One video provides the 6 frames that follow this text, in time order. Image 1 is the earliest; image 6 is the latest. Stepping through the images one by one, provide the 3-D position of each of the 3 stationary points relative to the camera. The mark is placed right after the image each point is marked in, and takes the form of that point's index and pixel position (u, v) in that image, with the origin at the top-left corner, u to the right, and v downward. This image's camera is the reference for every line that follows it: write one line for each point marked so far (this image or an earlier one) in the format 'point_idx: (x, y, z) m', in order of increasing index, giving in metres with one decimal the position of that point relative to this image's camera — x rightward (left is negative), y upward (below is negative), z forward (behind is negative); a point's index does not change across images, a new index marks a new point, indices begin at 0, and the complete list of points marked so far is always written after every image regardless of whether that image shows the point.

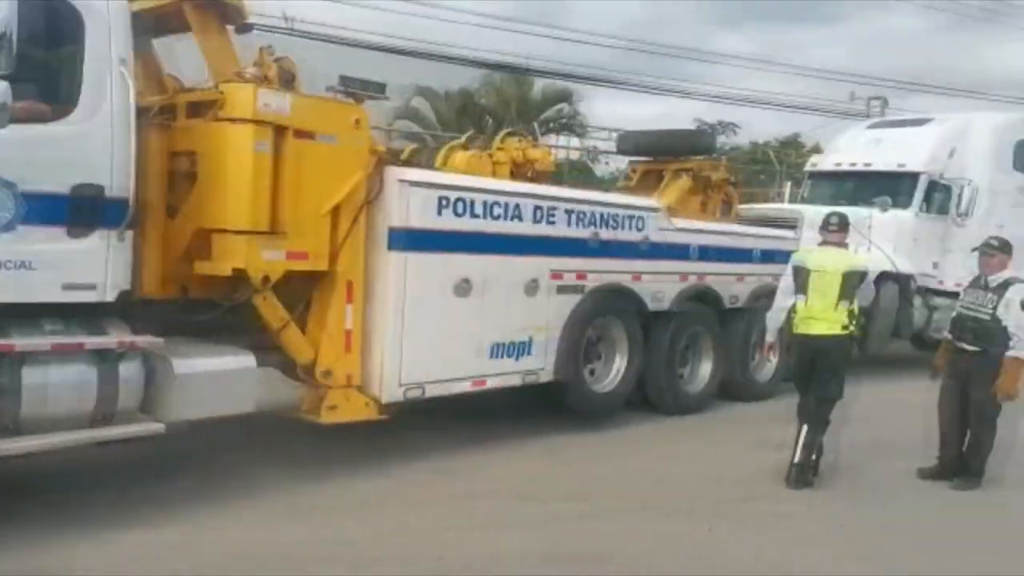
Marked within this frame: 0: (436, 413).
0: (-1.1, -1.6, +10.5) m
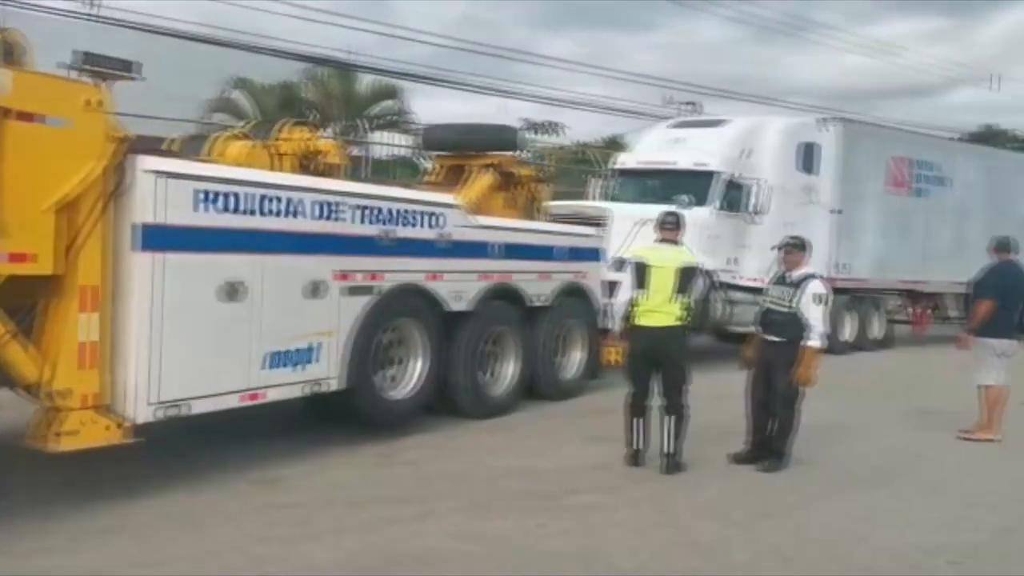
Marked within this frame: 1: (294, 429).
0: (-3.2, -1.6, +9.9) m
1: (-2.4, -1.6, +10.0) m
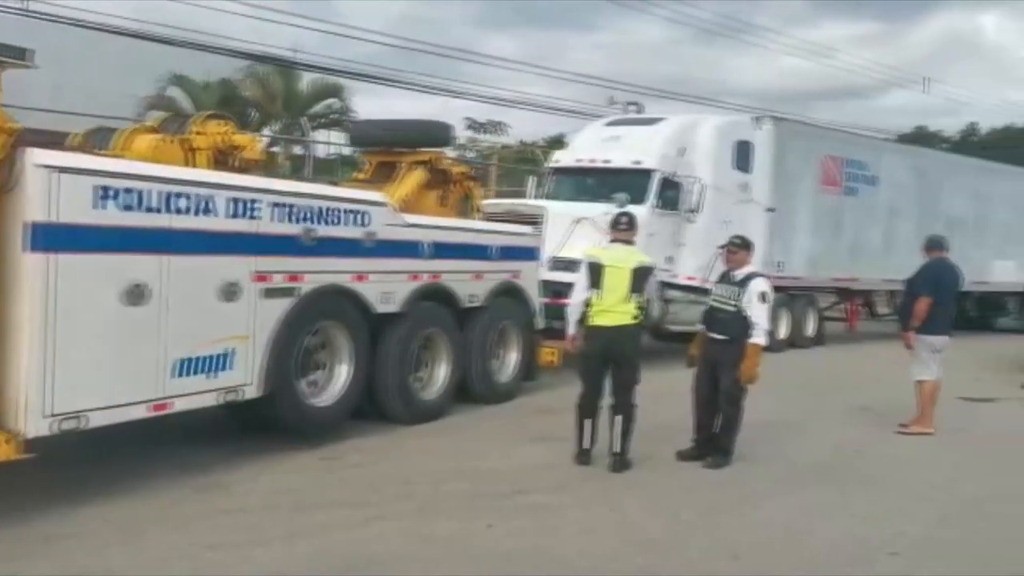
0: (-3.8, -1.6, +9.6) m
1: (-3.1, -1.6, +9.8) m
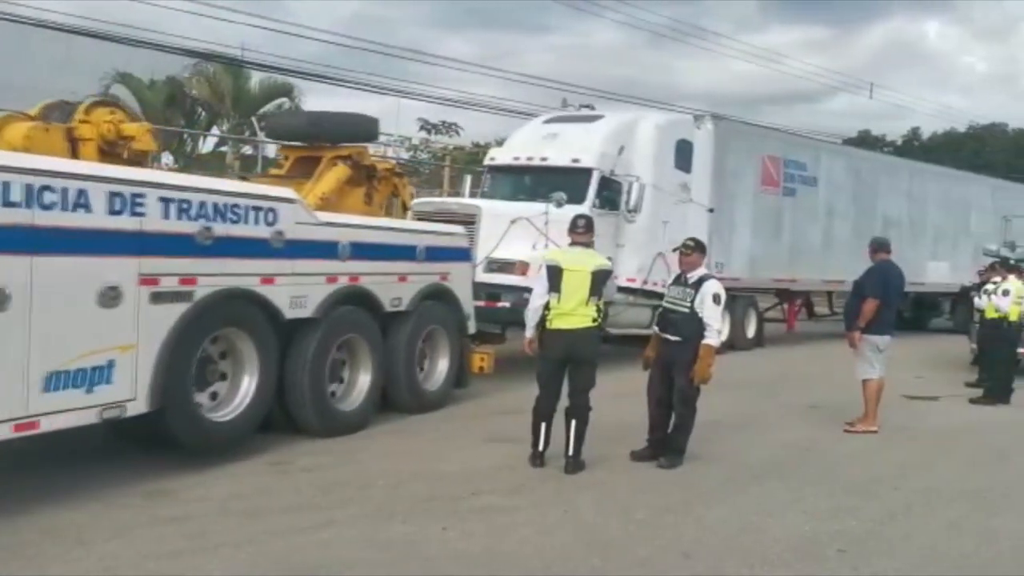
0: (-4.5, -1.7, +9.2) m
1: (-3.7, -1.7, +9.4) m
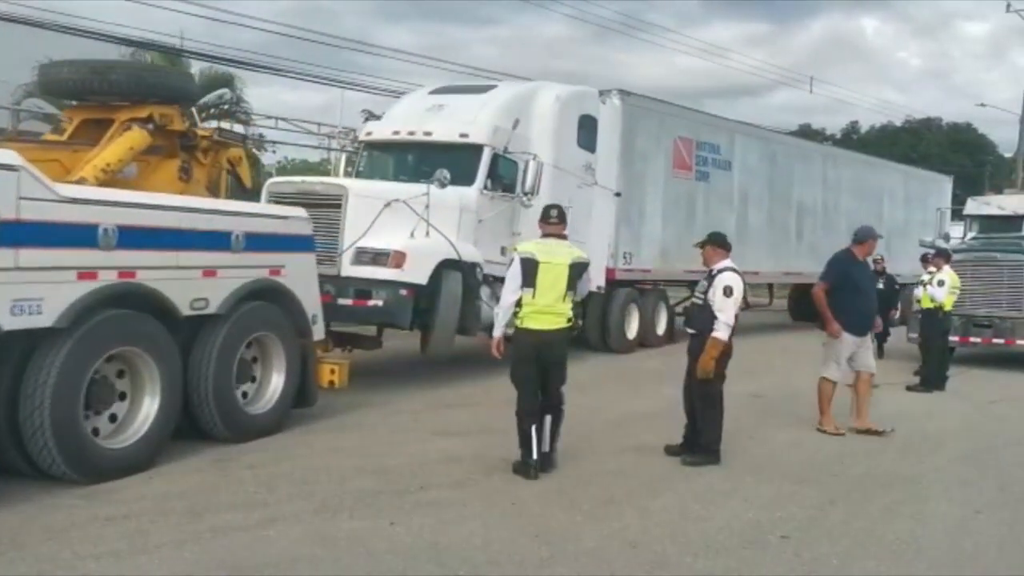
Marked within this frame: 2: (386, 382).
0: (-5.4, -1.6, +8.1) m
1: (-4.7, -1.6, +8.3) m
2: (-1.6, -1.3, +12.1) m
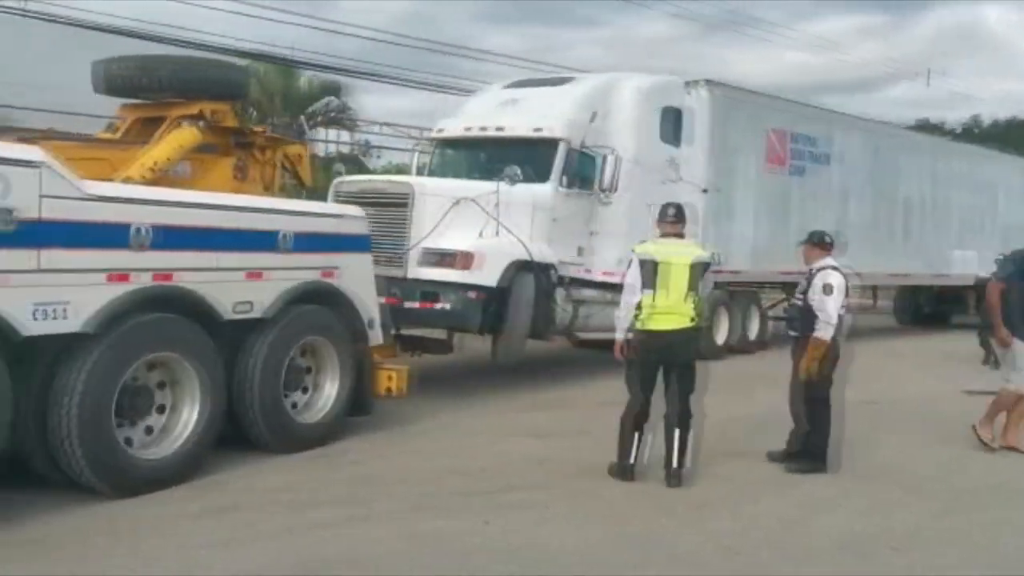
0: (-4.6, -1.7, +8.4) m
1: (-3.9, -1.6, +8.5) m
2: (-0.4, -1.3, +11.9) m
